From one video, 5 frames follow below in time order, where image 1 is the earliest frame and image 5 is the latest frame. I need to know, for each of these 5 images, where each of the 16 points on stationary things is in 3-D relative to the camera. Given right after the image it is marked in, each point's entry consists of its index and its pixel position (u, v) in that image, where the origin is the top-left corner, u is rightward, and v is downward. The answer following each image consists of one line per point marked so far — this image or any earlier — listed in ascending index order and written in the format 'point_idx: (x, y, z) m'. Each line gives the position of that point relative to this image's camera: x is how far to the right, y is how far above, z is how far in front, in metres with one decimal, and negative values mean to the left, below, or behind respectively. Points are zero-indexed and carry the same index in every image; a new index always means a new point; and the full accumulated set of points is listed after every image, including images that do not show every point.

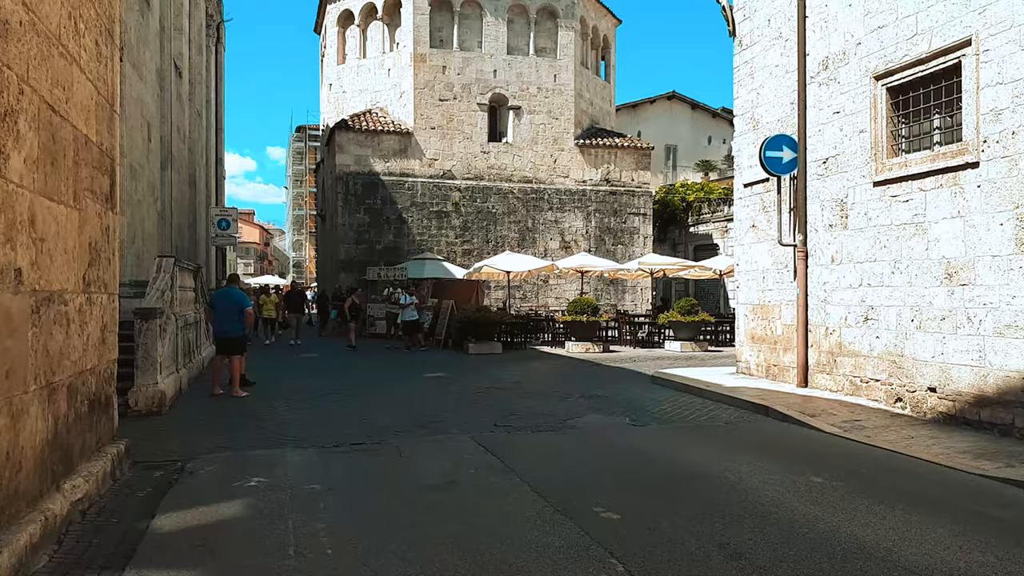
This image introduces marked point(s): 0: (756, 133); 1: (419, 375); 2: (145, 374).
0: (+3.5, +2.2, +11.8) m
1: (-1.5, -1.4, +13.4) m
2: (-4.2, -1.0, +9.5) m
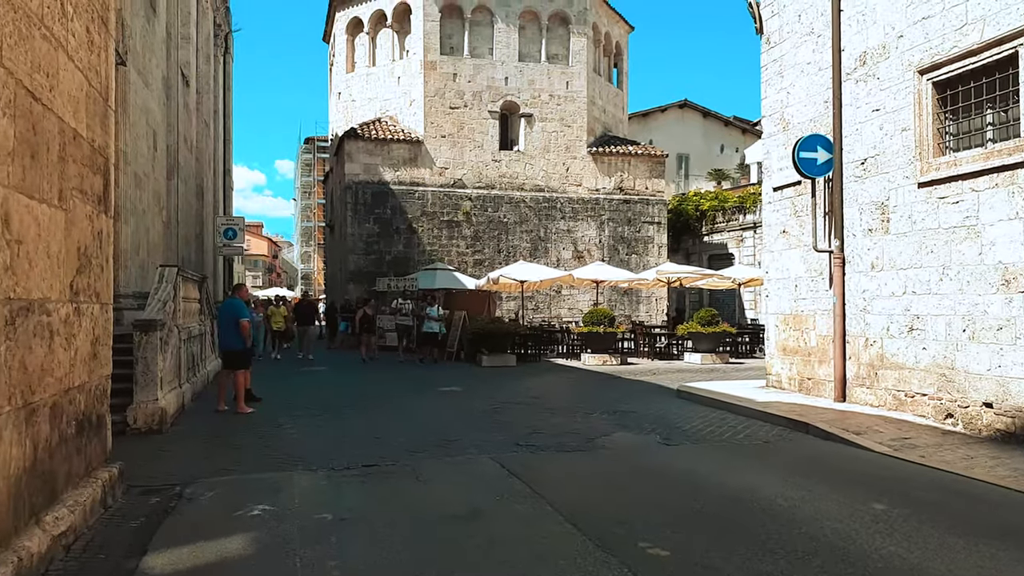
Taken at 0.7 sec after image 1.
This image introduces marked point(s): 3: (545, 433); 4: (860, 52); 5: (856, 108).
0: (+3.7, +2.1, +11.2) m
1: (-1.2, -1.6, +12.9) m
2: (-4.0, -1.1, +8.9) m
3: (+0.3, -1.5, +8.5) m
4: (+4.1, +2.8, +9.7) m
5: (+4.1, +2.1, +9.8) m
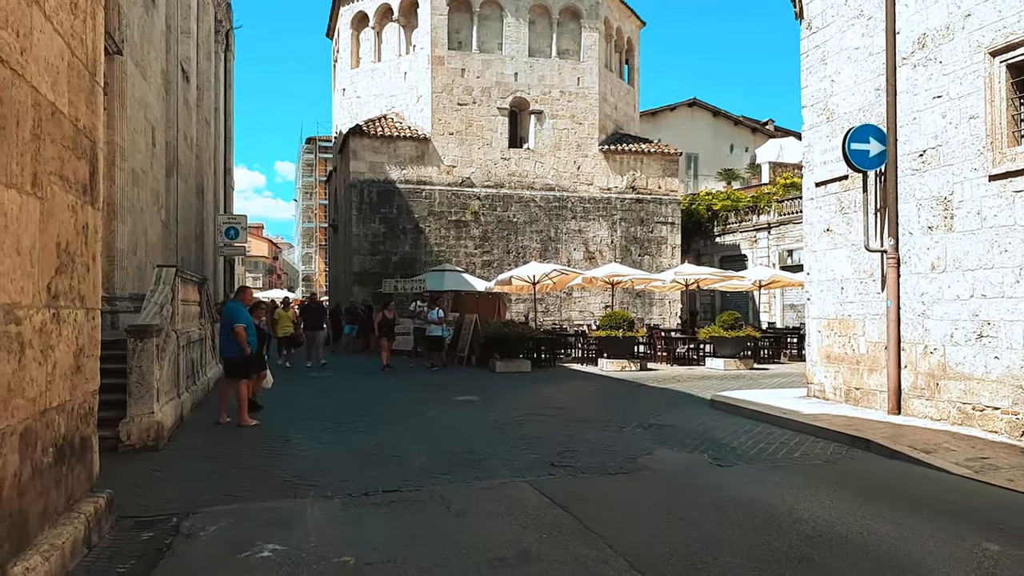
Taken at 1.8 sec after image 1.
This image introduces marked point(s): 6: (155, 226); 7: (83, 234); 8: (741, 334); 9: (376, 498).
0: (+4.1, +2.1, +10.5) m
1: (-0.9, -1.6, +12.1) m
2: (-3.7, -1.1, +8.1) m
3: (+0.6, -1.5, +7.7) m
4: (+4.4, +2.7, +8.9) m
5: (+4.4, +2.1, +9.0) m
6: (-7.5, +1.3, +17.3) m
7: (-2.7, +0.3, +5.1) m
8: (+4.8, -1.0, +17.4) m
9: (-1.0, -1.5, +6.0) m
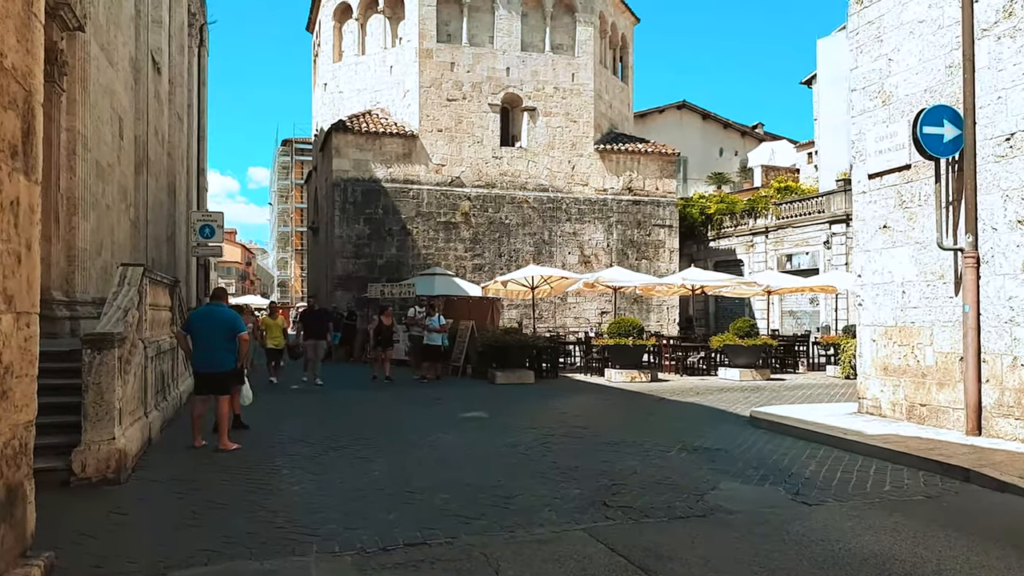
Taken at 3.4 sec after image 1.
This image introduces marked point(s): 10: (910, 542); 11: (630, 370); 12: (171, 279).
0: (+4.3, +2.0, +9.3) m
1: (-0.8, -1.7, +10.8) m
2: (-3.4, -1.2, +6.7) m
3: (+0.9, -1.5, +6.4) m
4: (+4.7, +2.7, +7.8) m
5: (+4.6, +2.1, +7.9) m
6: (-7.5, +1.2, +15.8) m
7: (-2.3, +0.4, +3.8) m
8: (+4.8, -1.1, +16.2) m
9: (-0.6, -1.5, +4.6) m
10: (+2.4, -1.5, +4.9) m
11: (+2.3, -1.6, +16.2) m
12: (-4.6, +0.1, +11.1) m
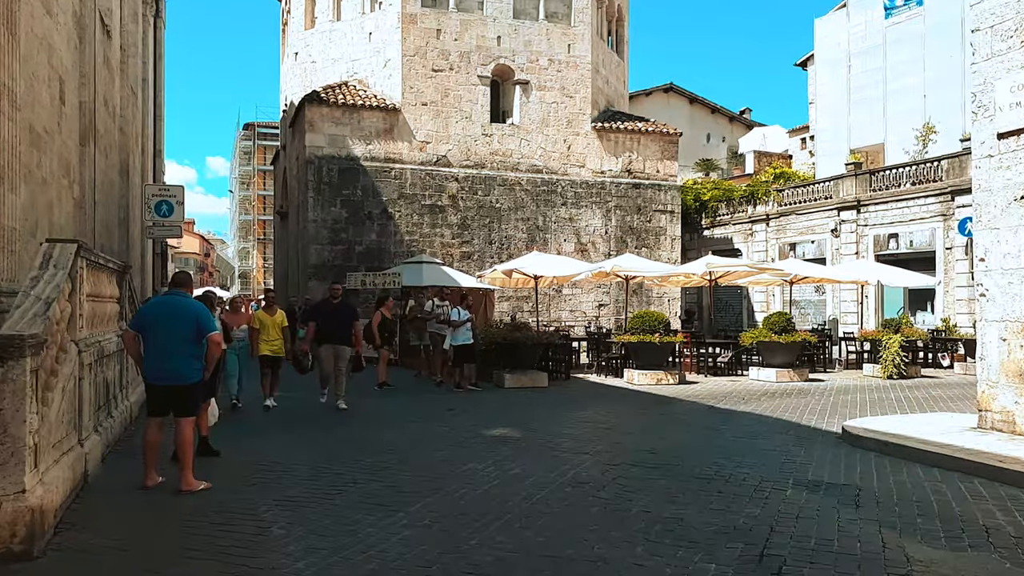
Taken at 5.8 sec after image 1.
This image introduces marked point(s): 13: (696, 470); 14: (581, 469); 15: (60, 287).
0: (+4.7, +2.2, +7.4) m
1: (-0.4, -1.5, +8.7) m
2: (-2.9, -1.0, +4.5) m
3: (+1.5, -1.4, +4.5) m
4: (+5.2, +2.8, +5.9) m
5: (+5.2, +2.2, +6.0) m
6: (-7.3, +1.4, +13.4) m
7: (-1.6, +0.4, +1.6) m
8: (+5.0, -0.9, +14.4) m
9: (0.0, -1.4, +2.6) m
10: (+3.0, -1.4, +3.0) m
11: (+2.4, -1.4, +14.3) m
12: (-4.3, +0.3, +8.9) m
13: (+1.5, -1.5, +6.7) m
14: (+0.6, -1.5, +6.7) m
15: (-3.4, 0.0, +6.2) m
